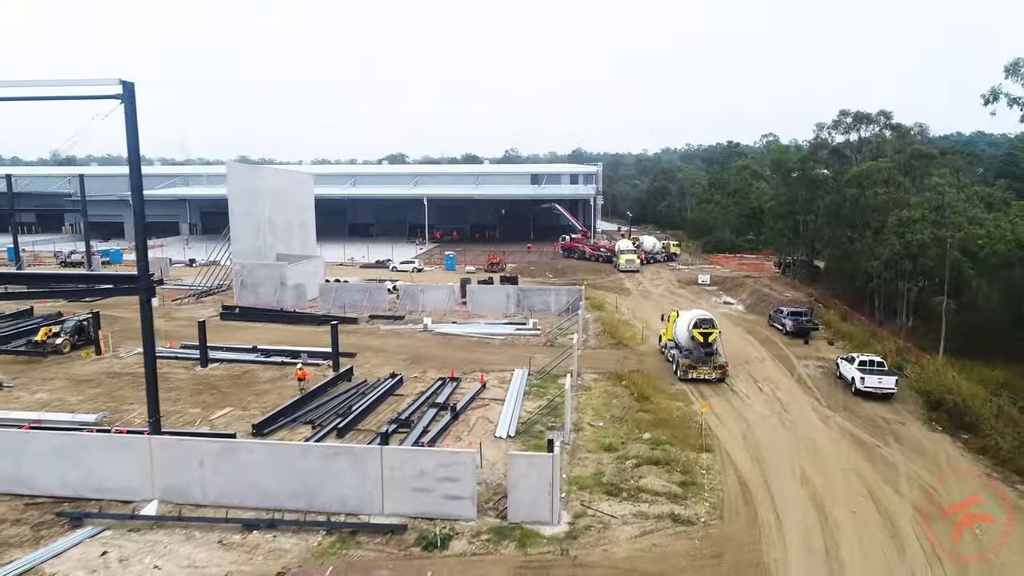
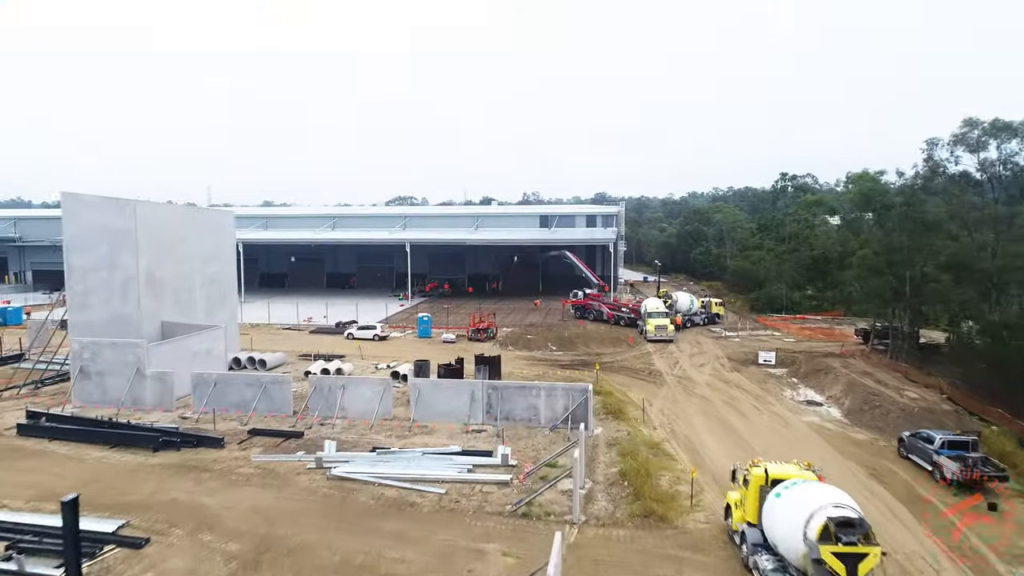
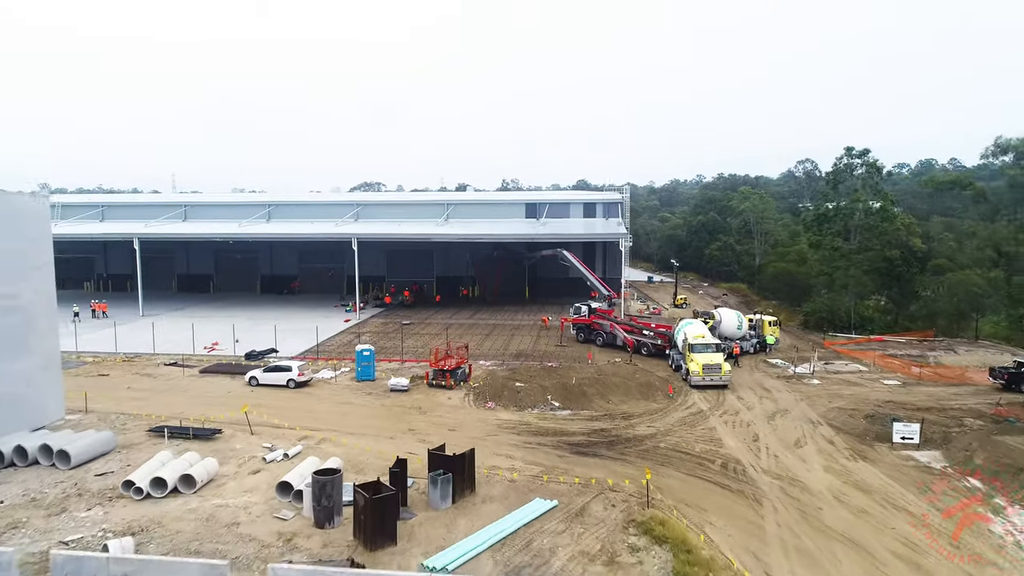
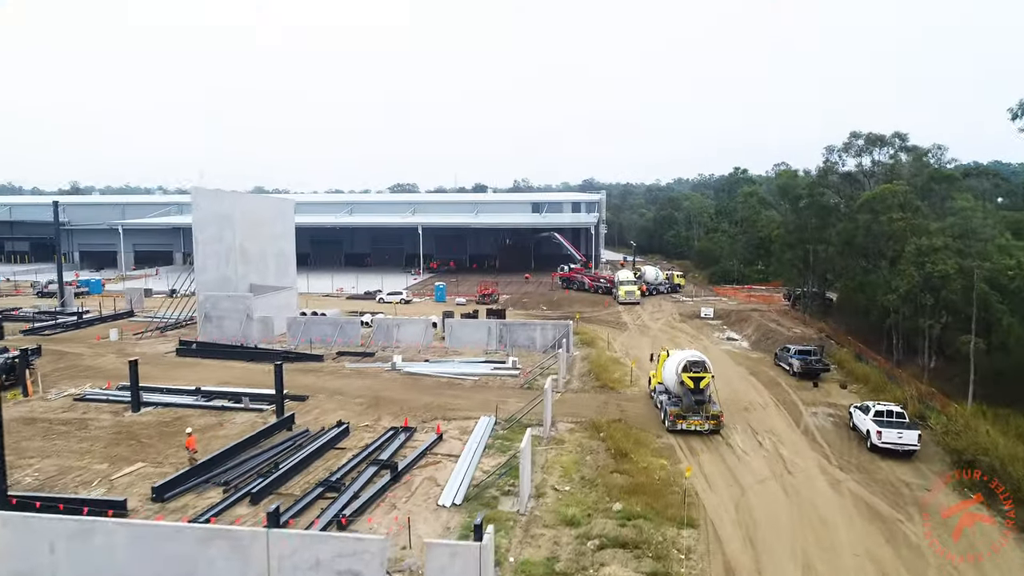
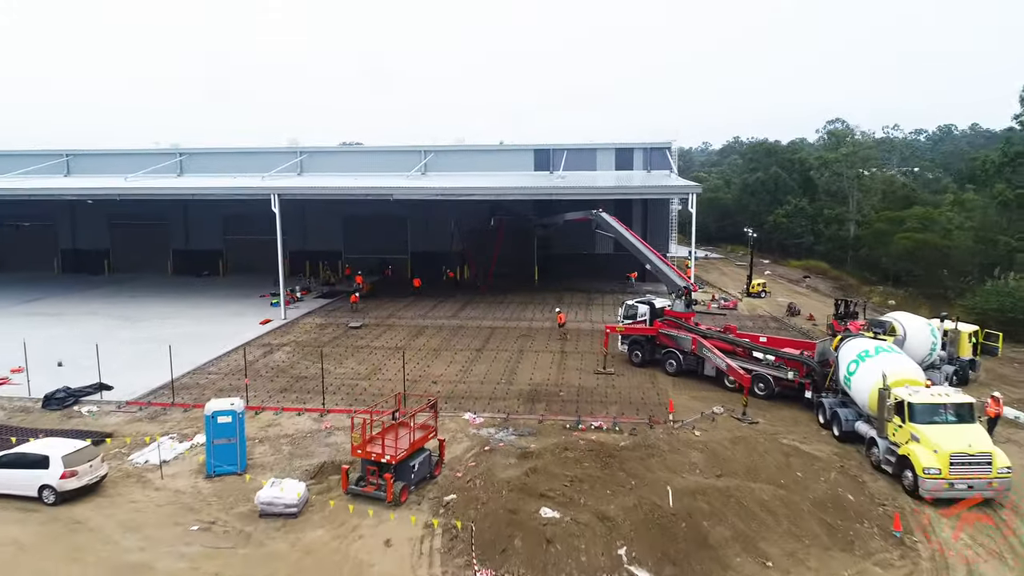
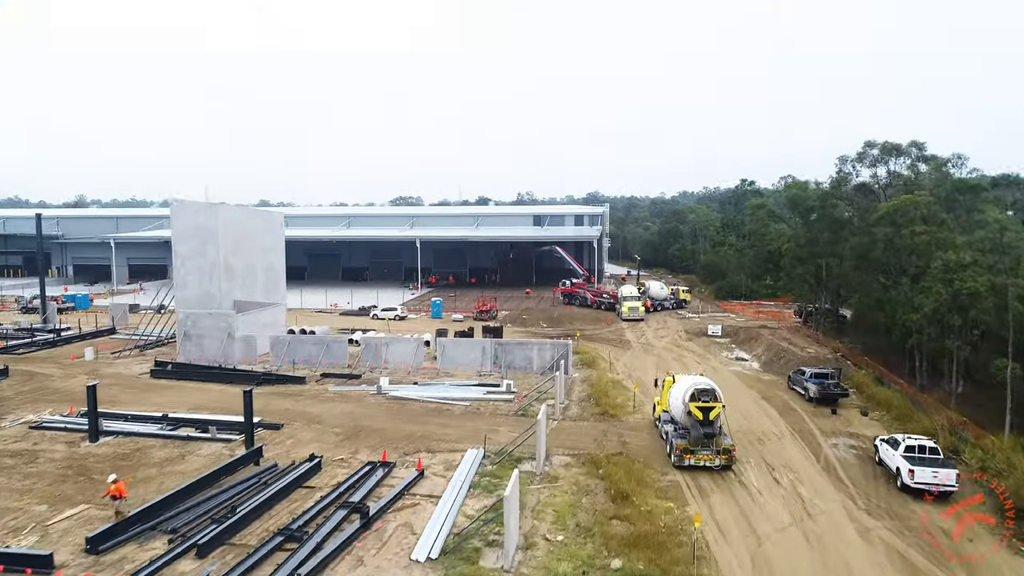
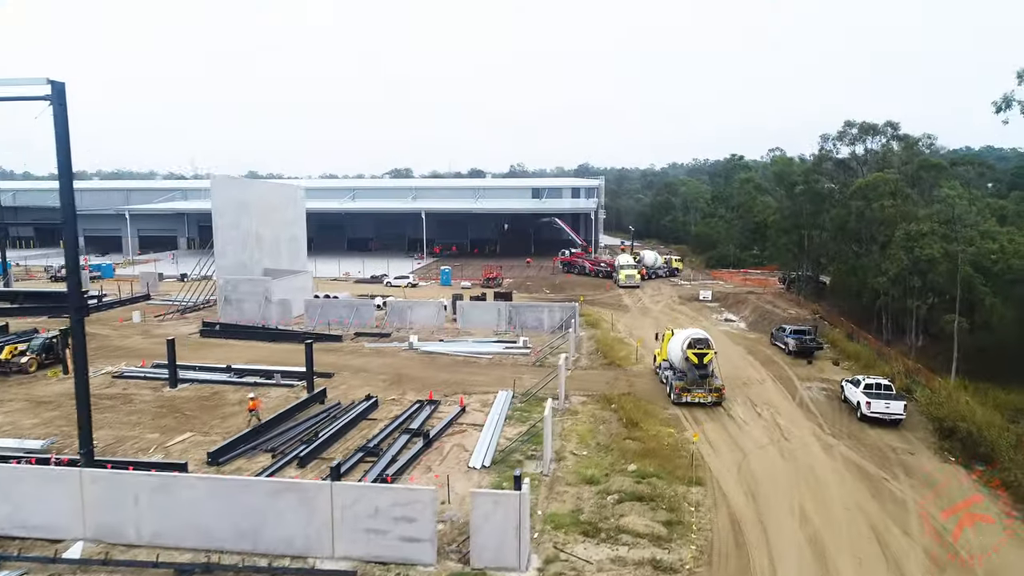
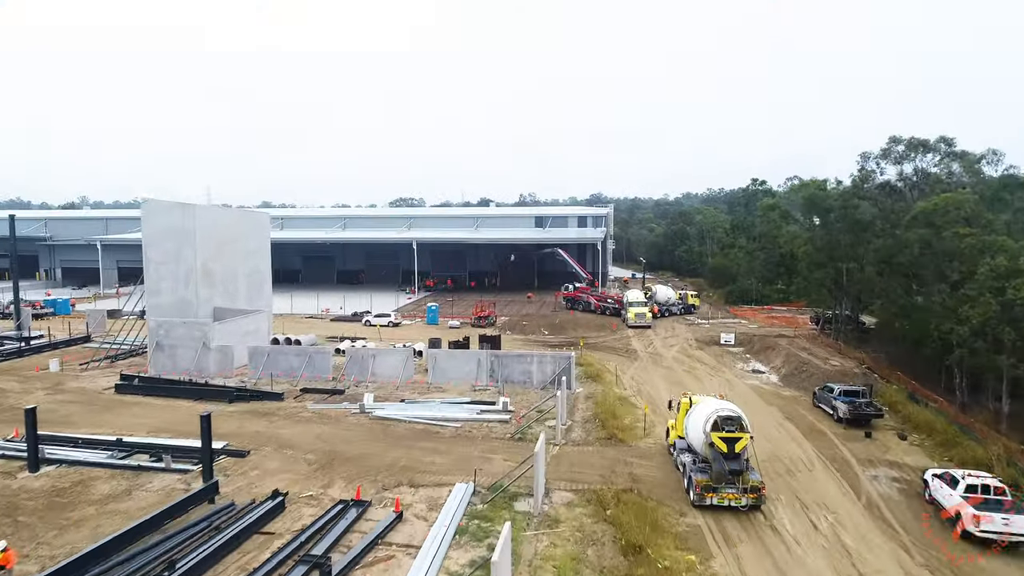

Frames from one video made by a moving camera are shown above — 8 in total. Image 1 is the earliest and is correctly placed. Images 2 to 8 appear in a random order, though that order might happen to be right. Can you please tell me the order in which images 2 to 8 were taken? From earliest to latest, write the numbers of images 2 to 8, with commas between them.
7, 4, 6, 8, 2, 3, 5
